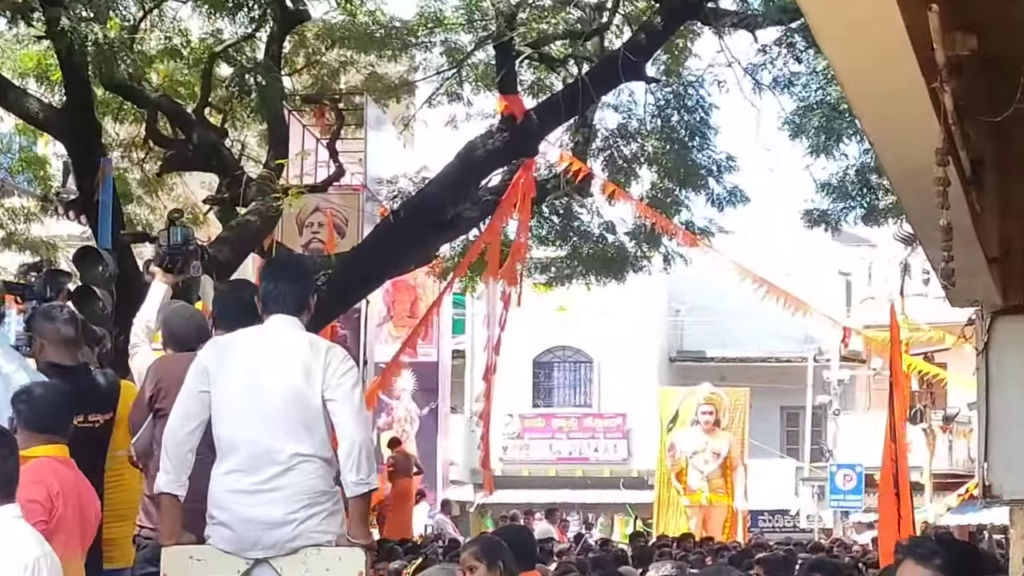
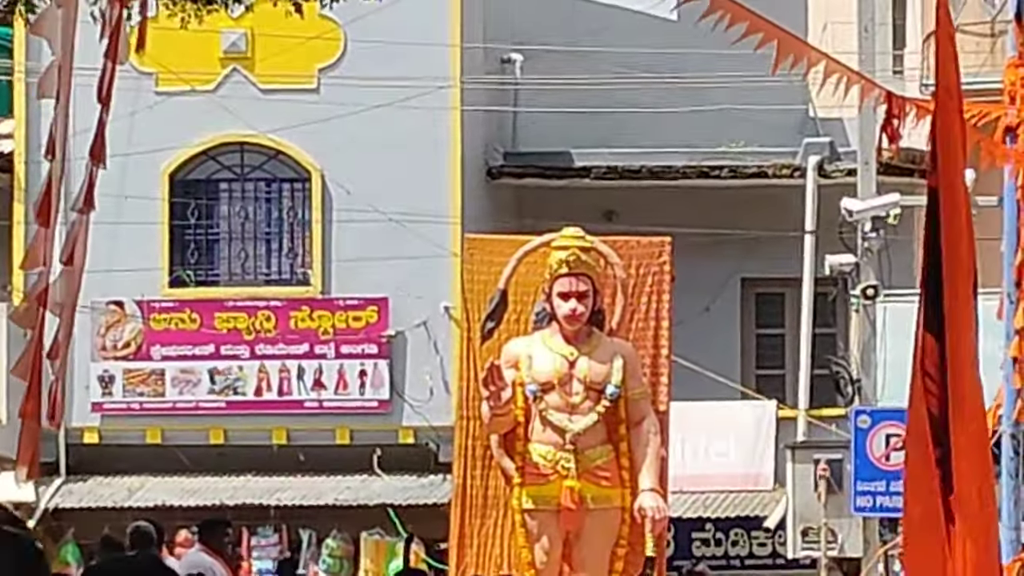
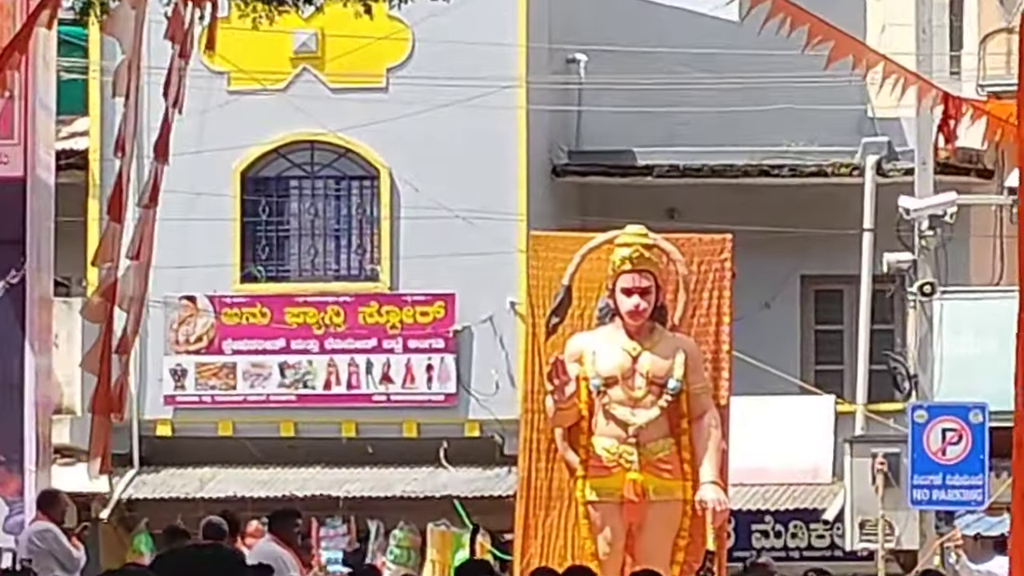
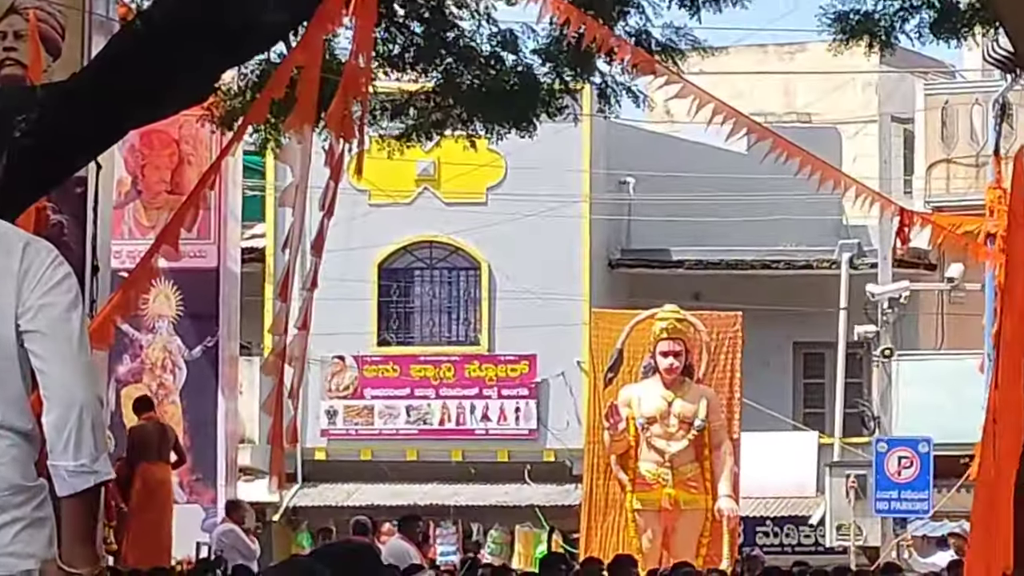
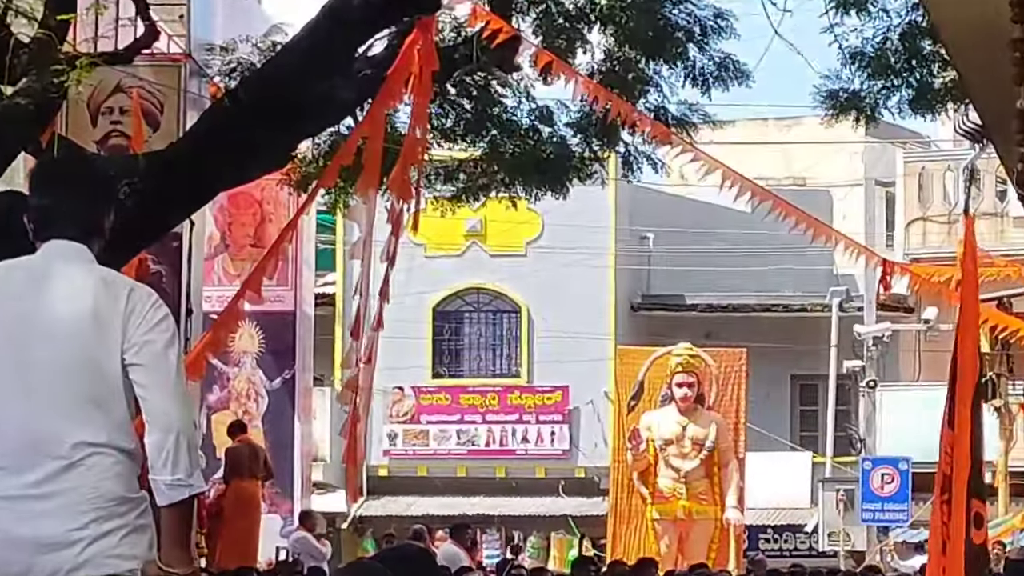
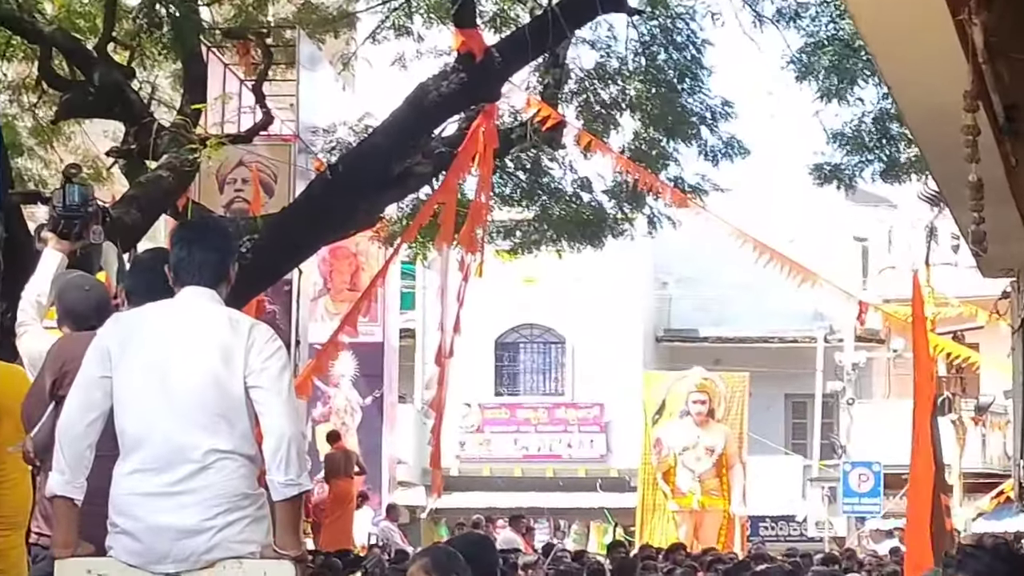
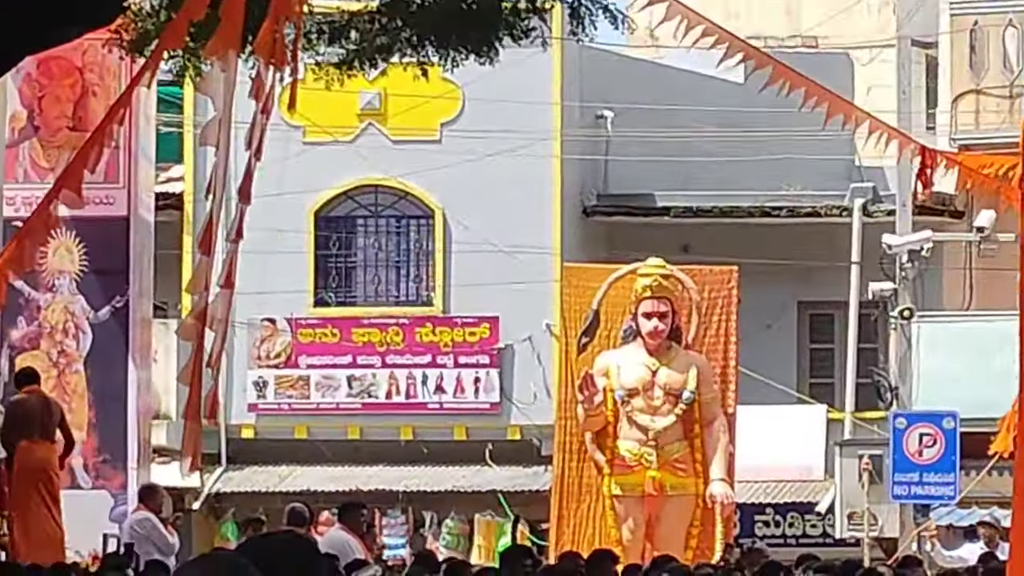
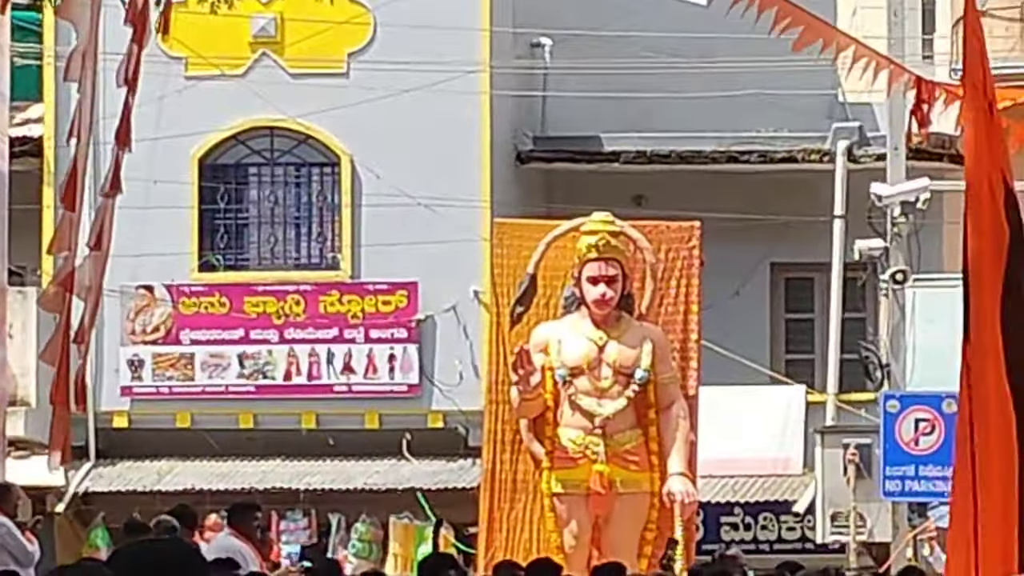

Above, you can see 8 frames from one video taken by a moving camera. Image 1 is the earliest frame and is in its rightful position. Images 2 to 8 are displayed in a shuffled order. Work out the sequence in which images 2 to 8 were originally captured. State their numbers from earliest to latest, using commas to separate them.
6, 5, 4, 7, 3, 8, 2
